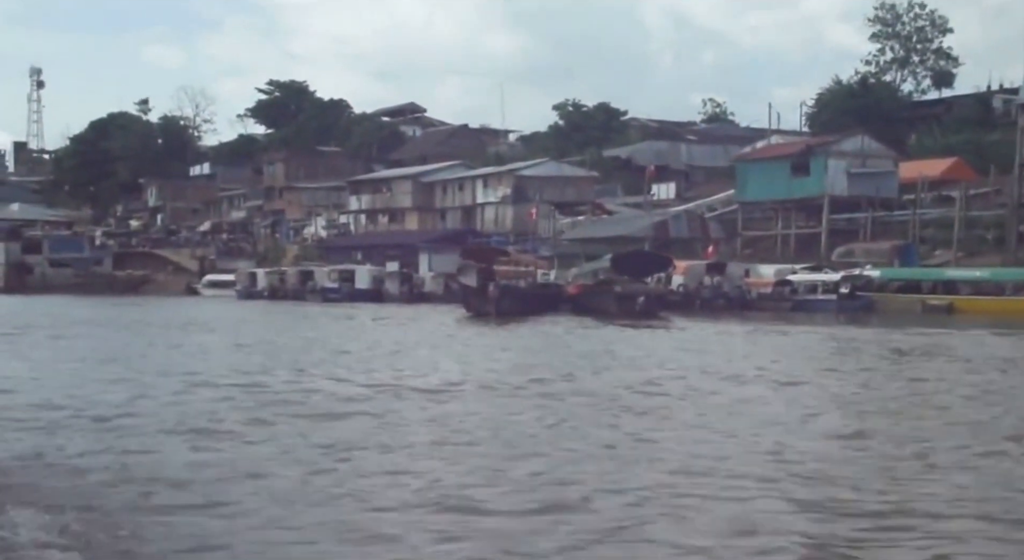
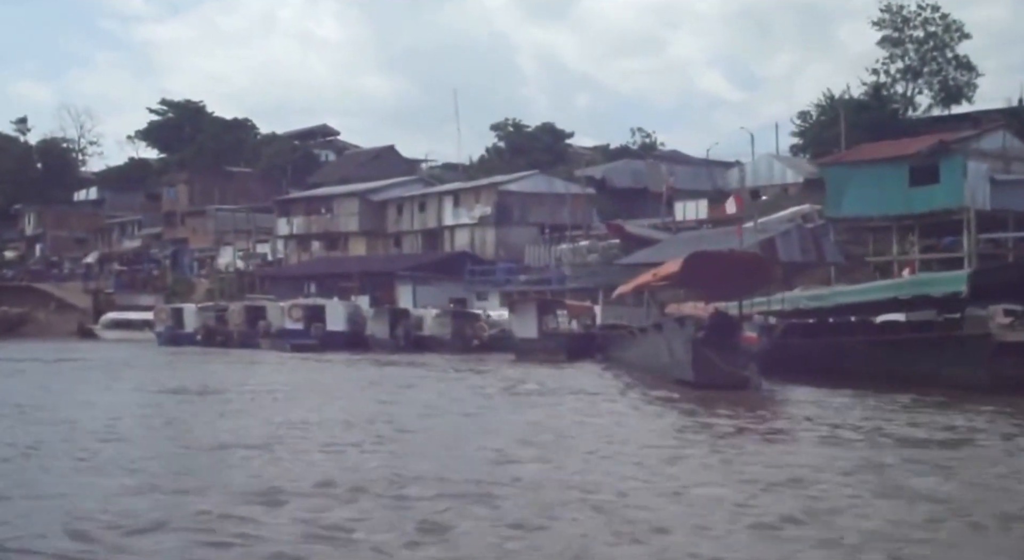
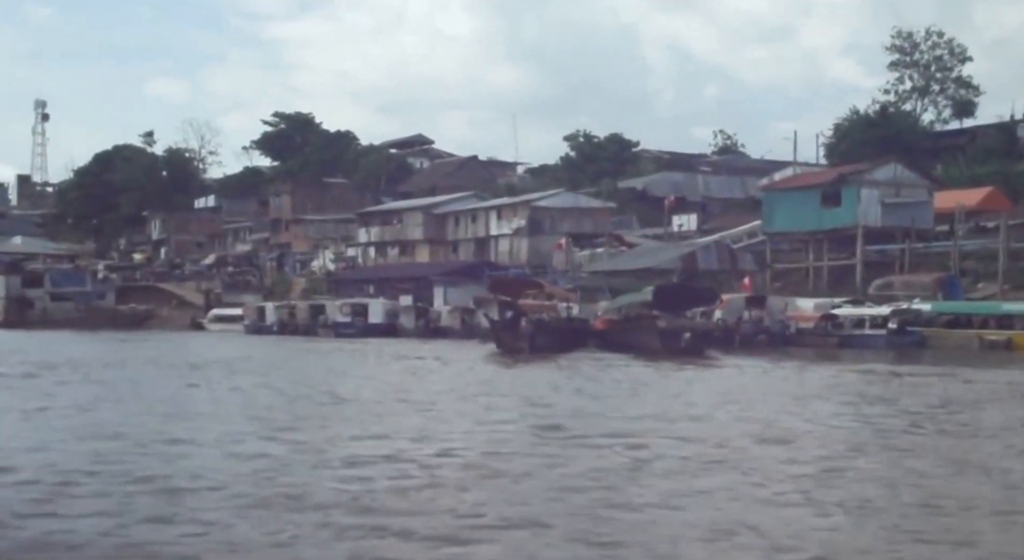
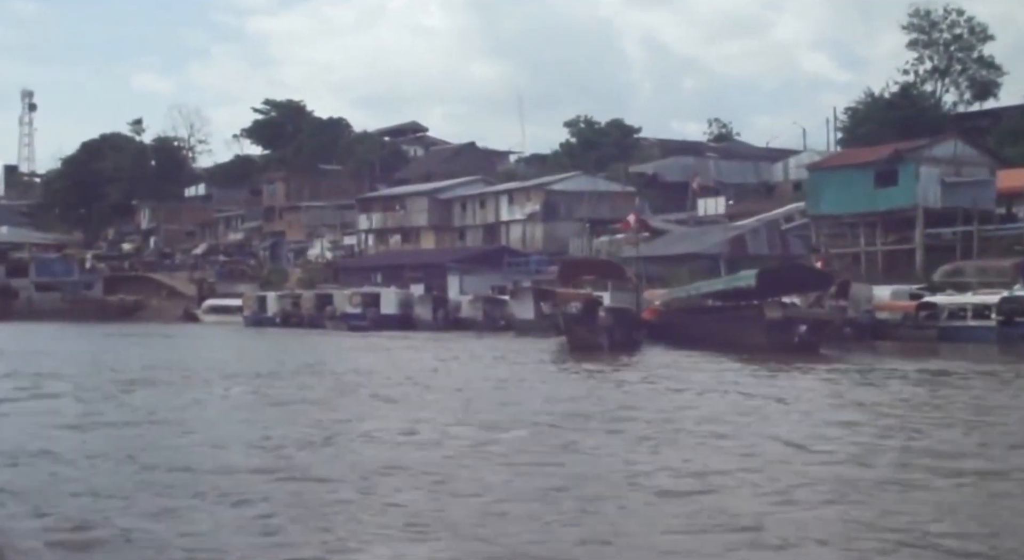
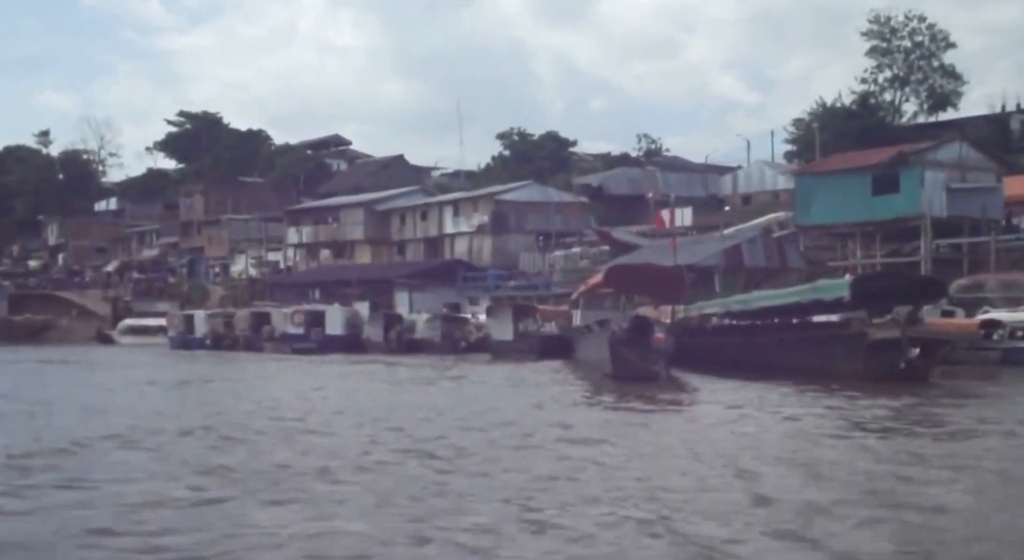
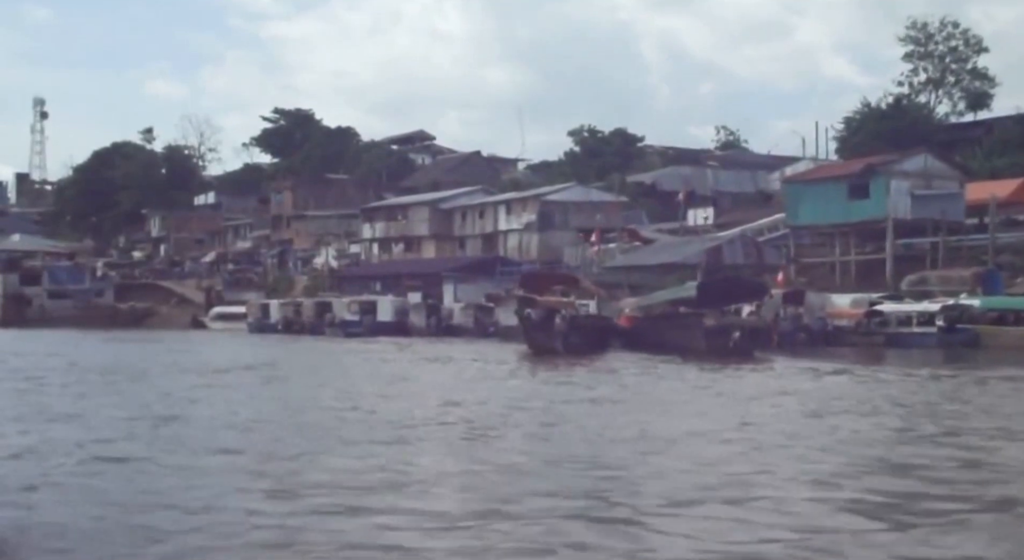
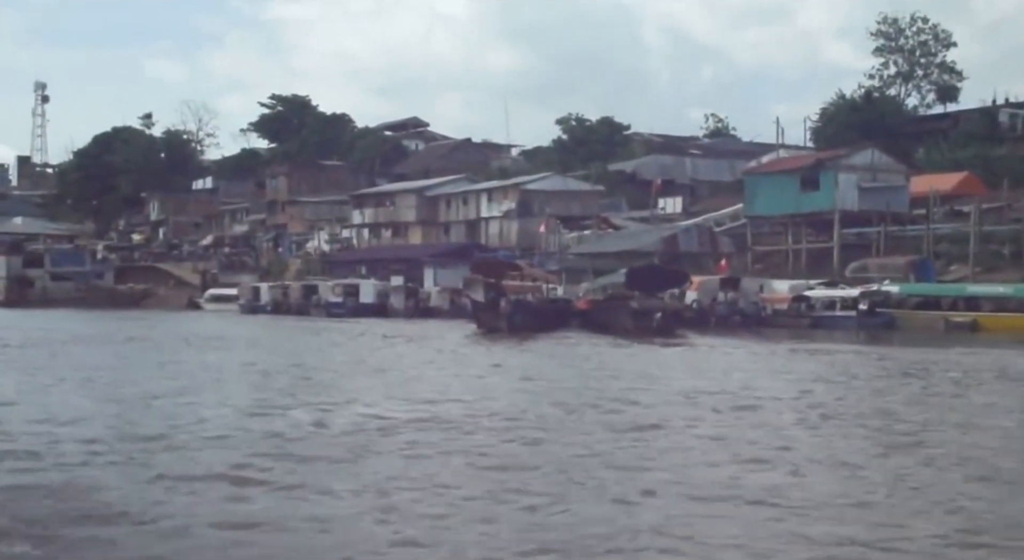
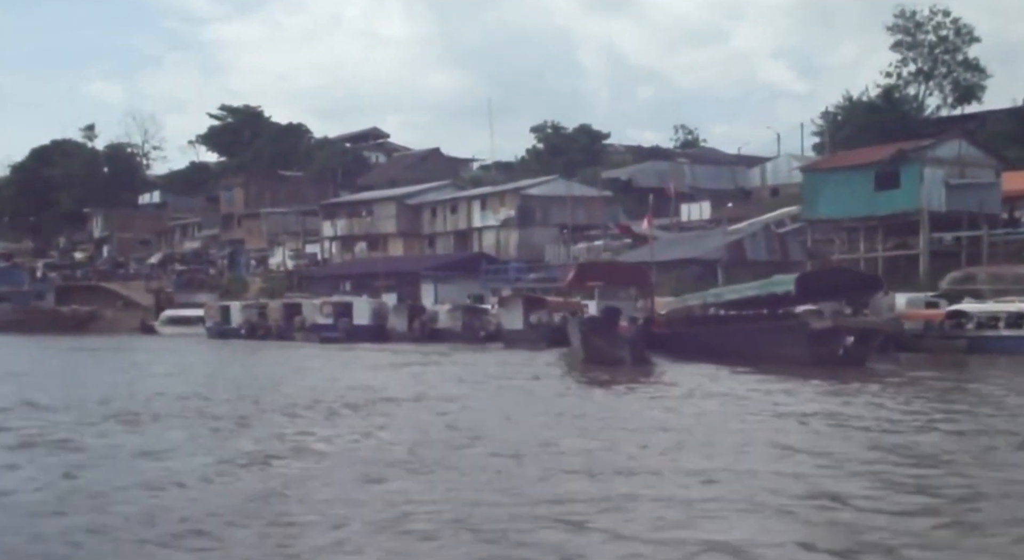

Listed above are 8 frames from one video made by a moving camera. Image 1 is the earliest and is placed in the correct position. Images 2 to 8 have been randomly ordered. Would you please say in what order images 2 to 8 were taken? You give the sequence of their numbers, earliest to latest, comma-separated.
7, 3, 6, 4, 8, 5, 2
